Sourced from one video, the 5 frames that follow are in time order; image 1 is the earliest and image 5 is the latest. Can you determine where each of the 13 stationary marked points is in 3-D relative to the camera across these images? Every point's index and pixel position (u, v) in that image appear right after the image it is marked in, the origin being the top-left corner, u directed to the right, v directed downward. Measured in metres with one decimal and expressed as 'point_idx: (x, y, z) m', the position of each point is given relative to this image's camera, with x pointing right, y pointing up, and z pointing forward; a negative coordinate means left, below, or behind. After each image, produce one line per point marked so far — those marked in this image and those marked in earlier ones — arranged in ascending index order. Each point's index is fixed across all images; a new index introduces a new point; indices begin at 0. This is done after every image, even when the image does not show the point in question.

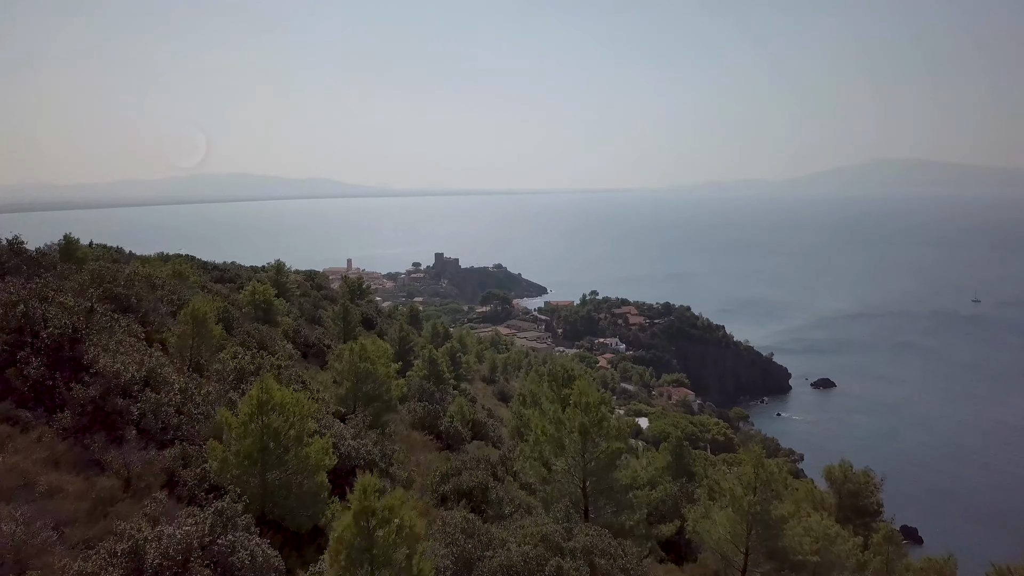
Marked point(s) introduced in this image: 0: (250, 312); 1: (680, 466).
0: (-7.4, -0.8, +15.3) m
1: (+4.9, -5.4, +15.9) m
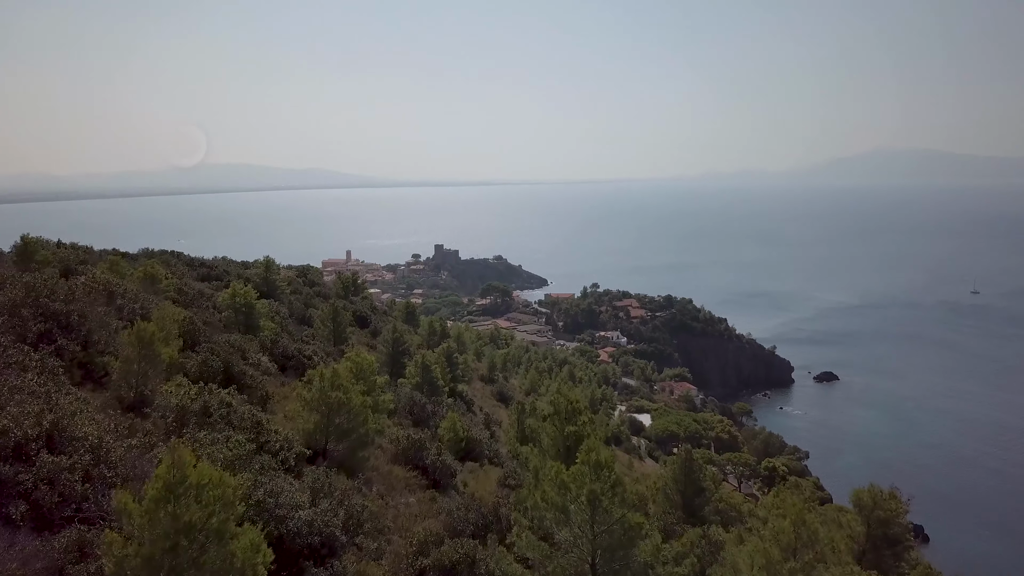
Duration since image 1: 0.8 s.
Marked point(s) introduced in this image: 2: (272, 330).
0: (-7.5, -0.8, +14.3) m
1: (+4.9, -5.4, +14.9) m
2: (-6.6, -1.2, +14.9) m
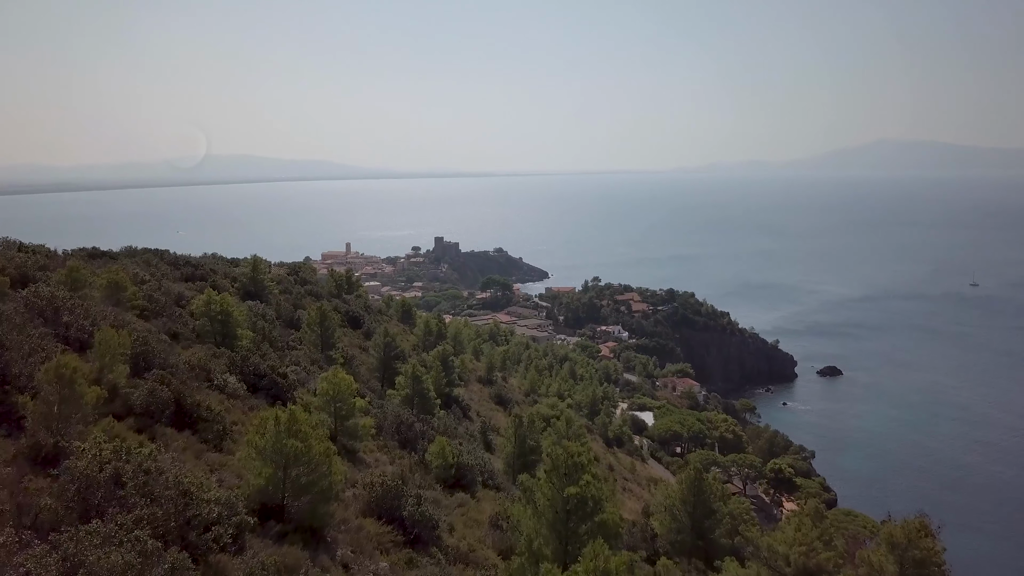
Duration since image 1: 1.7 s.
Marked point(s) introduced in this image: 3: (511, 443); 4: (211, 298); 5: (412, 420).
0: (-7.5, -1.0, +13.2) m
1: (+4.8, -5.6, +14.0) m
2: (-6.7, -1.4, +13.9) m
3: (0.0, -4.4, +15.4) m
4: (-7.3, -0.3, +13.4) m
5: (-2.4, -3.2, +13.2) m
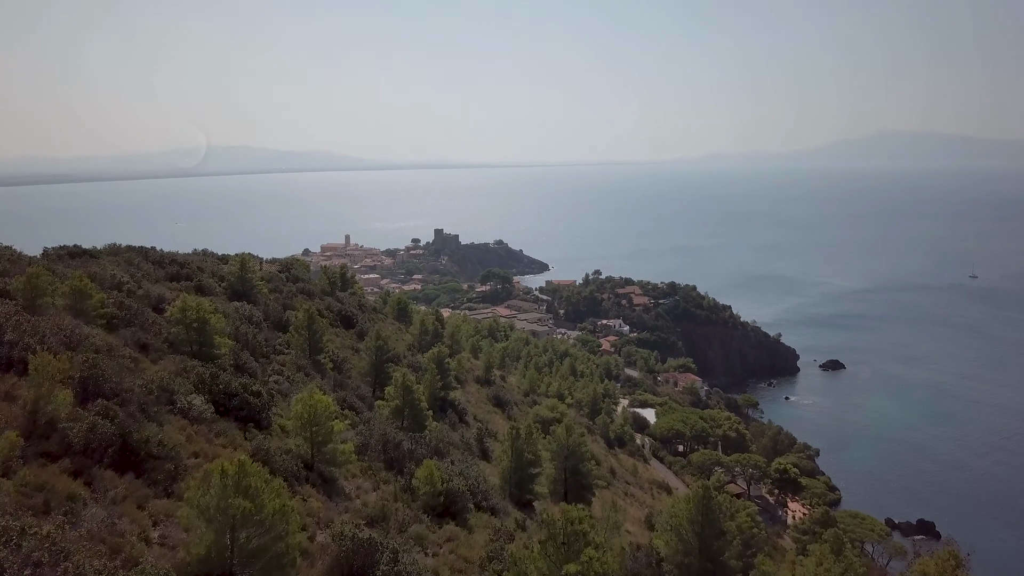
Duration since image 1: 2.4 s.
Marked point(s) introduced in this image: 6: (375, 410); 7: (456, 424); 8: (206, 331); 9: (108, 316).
0: (-7.6, -1.1, +12.4) m
1: (+4.7, -5.7, +13.2) m
2: (-6.8, -1.5, +13.0) m
3: (-0.1, -4.5, +14.6) m
4: (-7.4, -0.4, +12.5) m
5: (-2.5, -3.3, +12.3) m
6: (-3.6, -3.2, +14.4) m
7: (-2.0, -4.9, +19.7) m
8: (-7.0, -1.0, +12.5) m
9: (-8.8, -0.6, +12.0) m
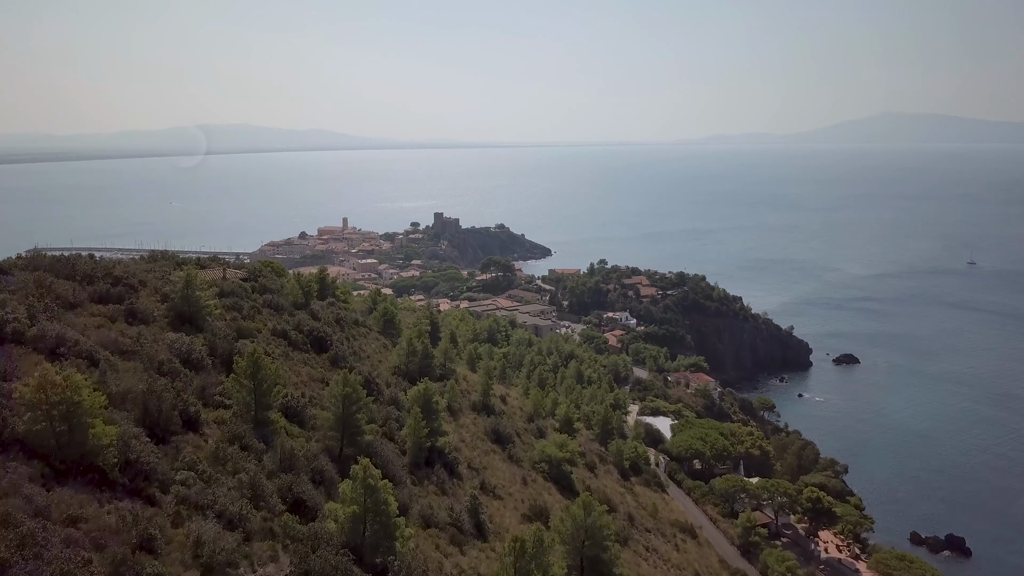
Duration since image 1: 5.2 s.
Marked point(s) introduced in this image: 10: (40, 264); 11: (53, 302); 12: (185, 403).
0: (-7.6, -2.2, +8.5) m
1: (+4.7, -6.8, +9.5) m
2: (-6.7, -2.5, +9.2) m
3: (-0.1, -5.5, +10.8) m
4: (-7.3, -1.5, +8.6) m
5: (-2.4, -4.4, +8.6) m
6: (-3.5, -4.3, +10.7) m
7: (-1.9, -5.7, +16.0) m
8: (-6.9, -2.1, +8.7) m
9: (-8.7, -1.7, +8.1) m
10: (-15.0, +0.7, +17.3) m
11: (-12.6, -0.3, +15.0) m
12: (-7.3, -2.5, +12.2) m
